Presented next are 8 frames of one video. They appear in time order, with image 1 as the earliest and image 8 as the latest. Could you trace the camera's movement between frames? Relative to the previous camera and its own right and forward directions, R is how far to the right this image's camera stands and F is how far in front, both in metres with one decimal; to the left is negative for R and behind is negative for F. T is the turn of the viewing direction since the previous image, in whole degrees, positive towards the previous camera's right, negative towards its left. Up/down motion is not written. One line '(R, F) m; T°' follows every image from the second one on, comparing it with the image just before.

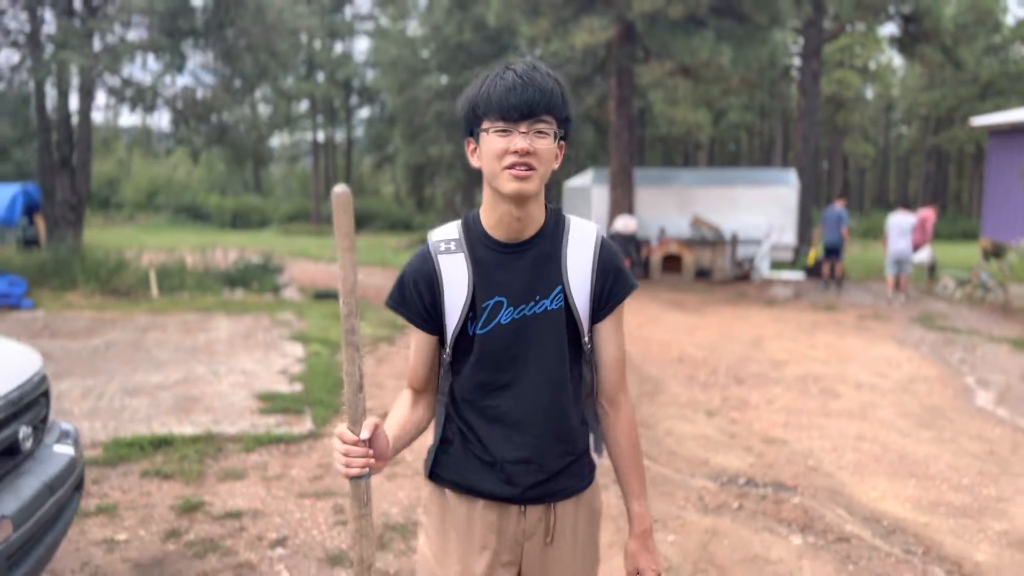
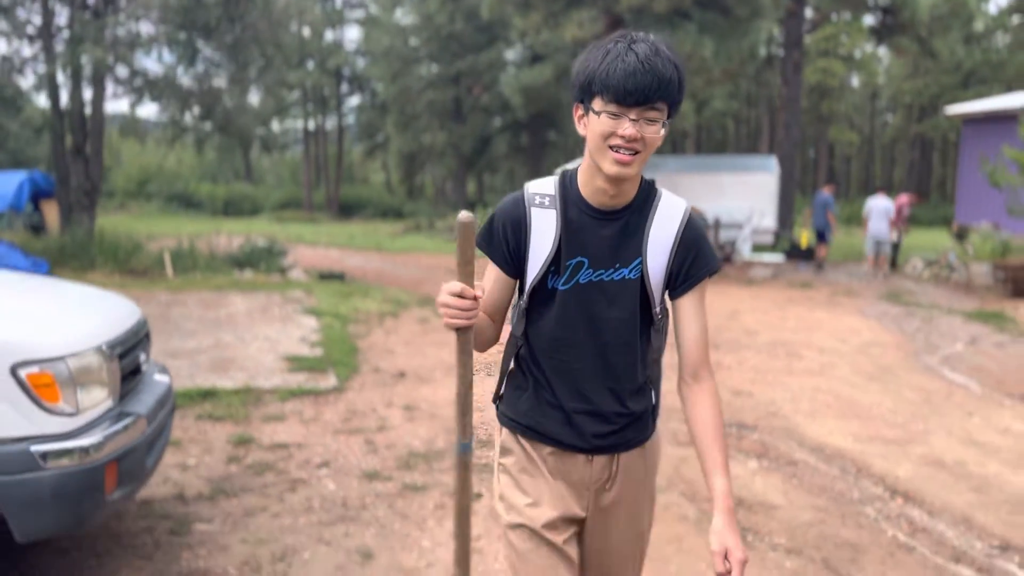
(-0.1, -0.9) m; +1°
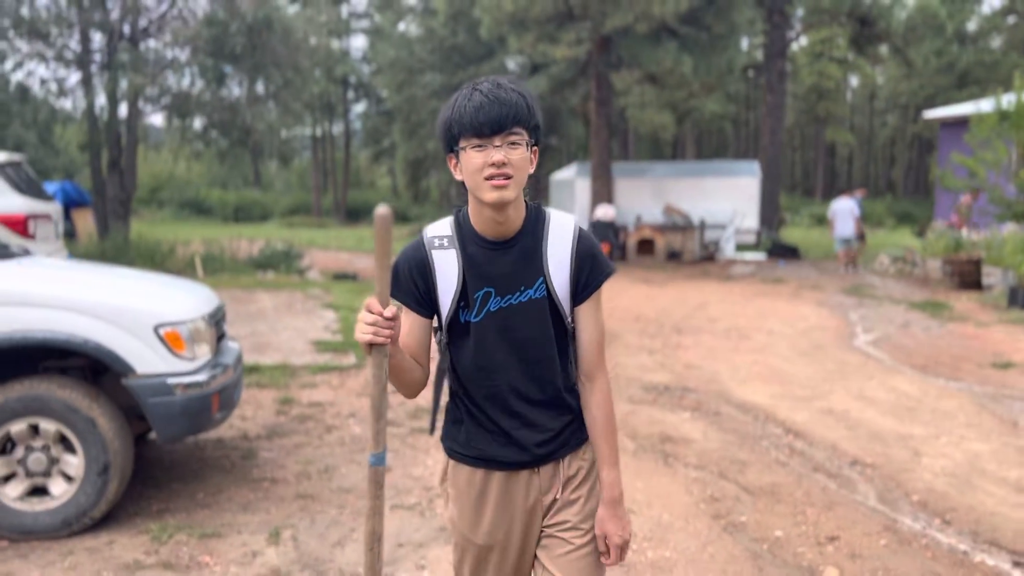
(+0.2, -1.5) m; 0°
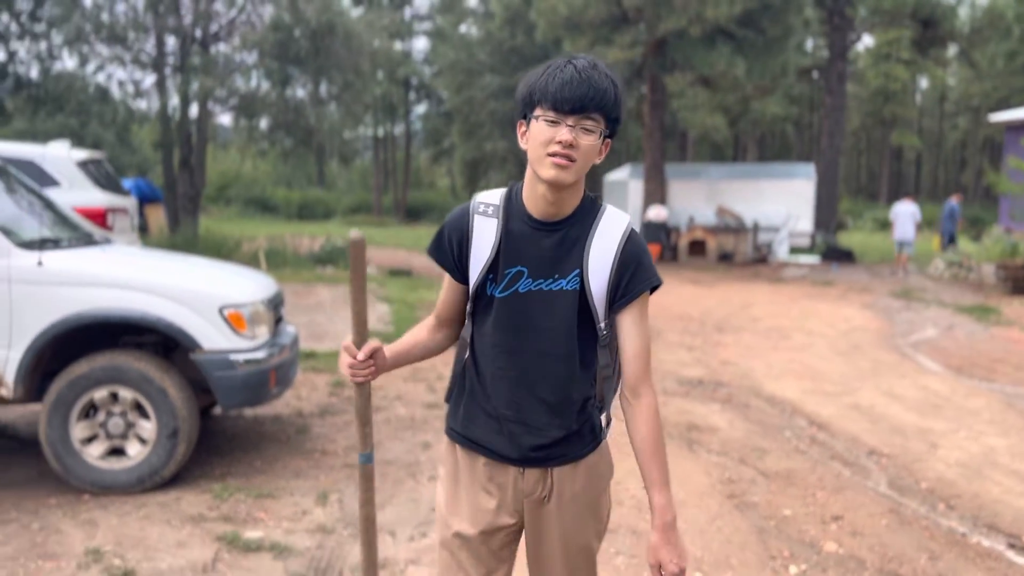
(+0.2, -0.4) m; -4°
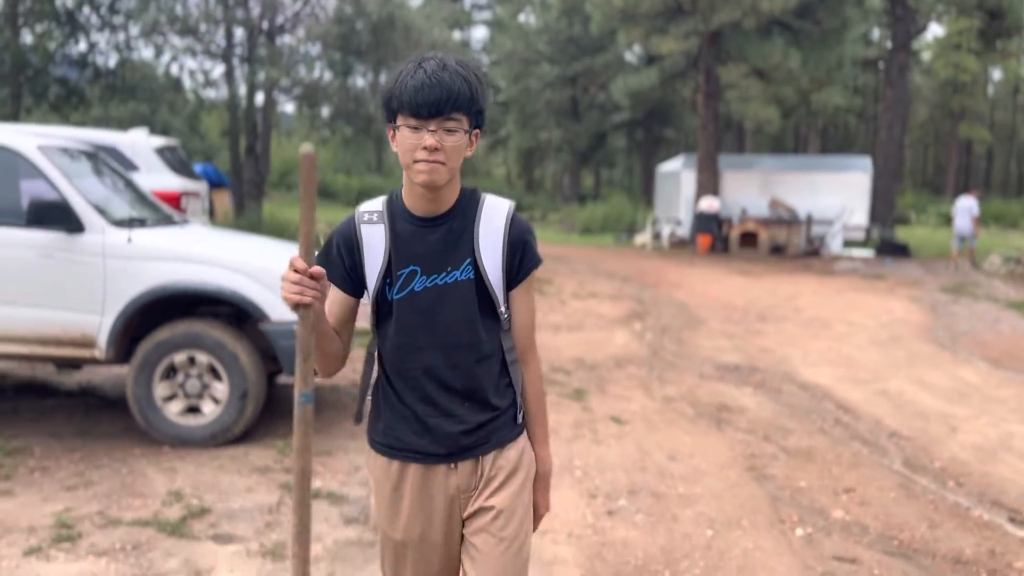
(+0.1, -0.4) m; -4°
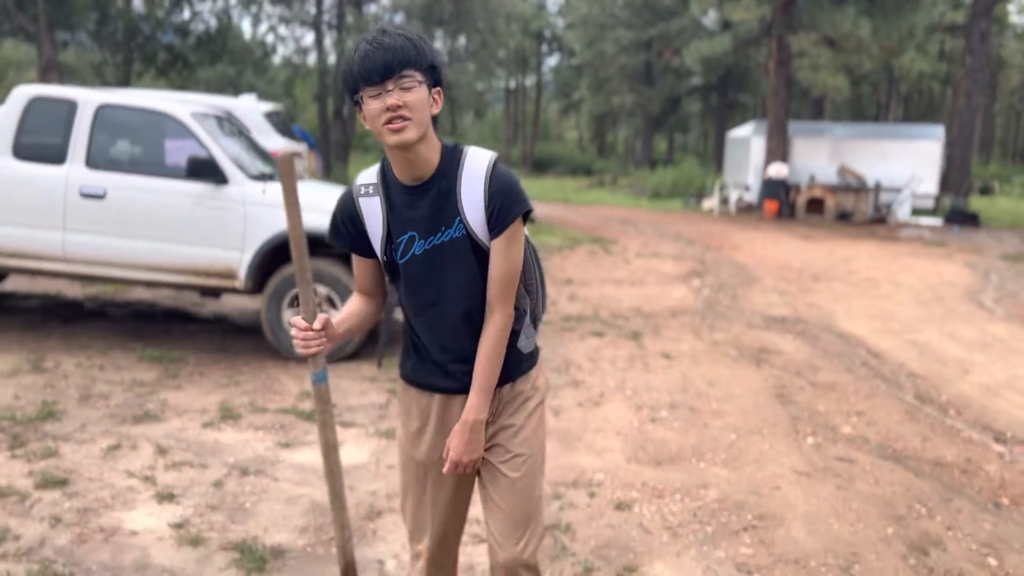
(0.0, -1.0) m; -5°
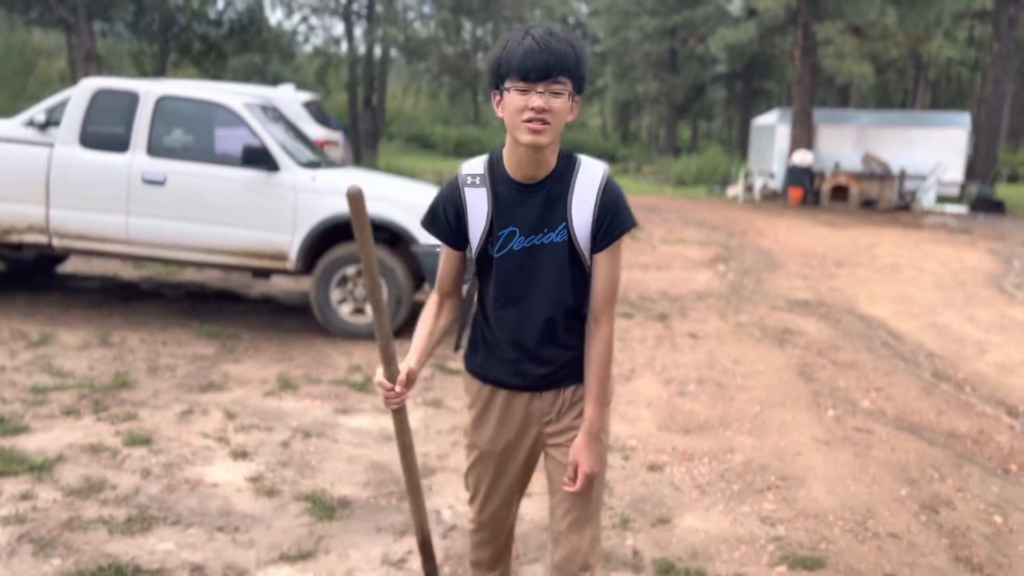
(-0.1, -0.4) m; -1°
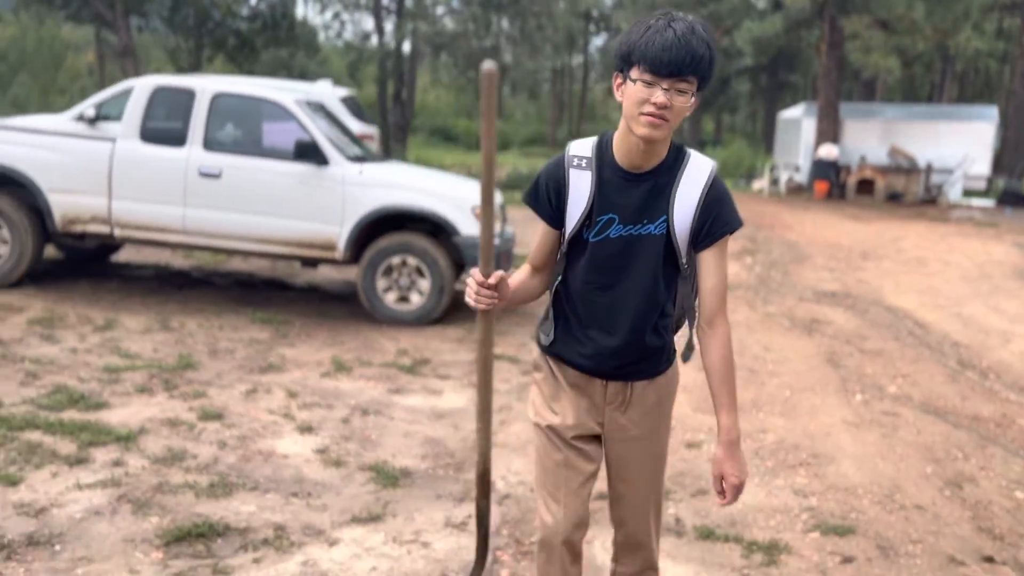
(-0.1, -0.3) m; -1°
